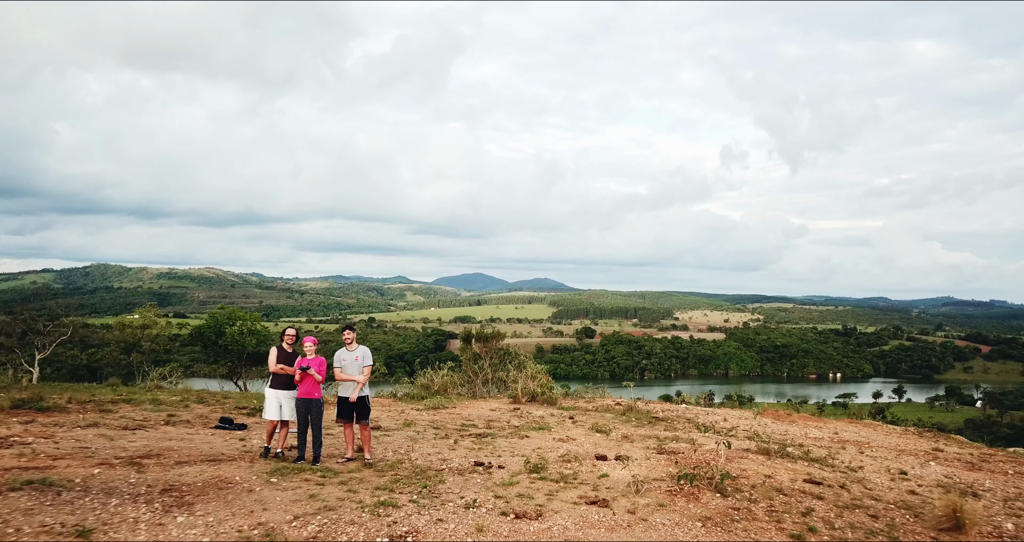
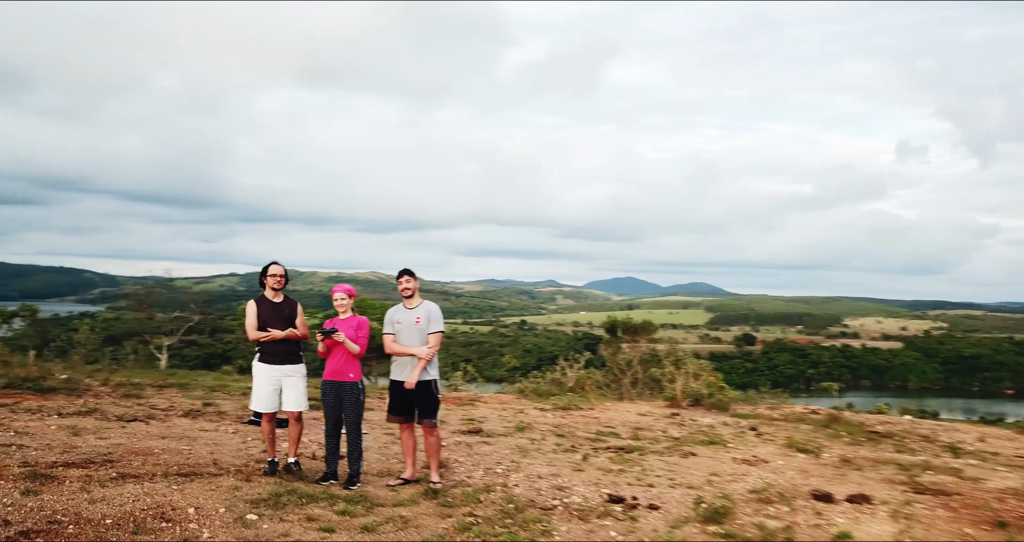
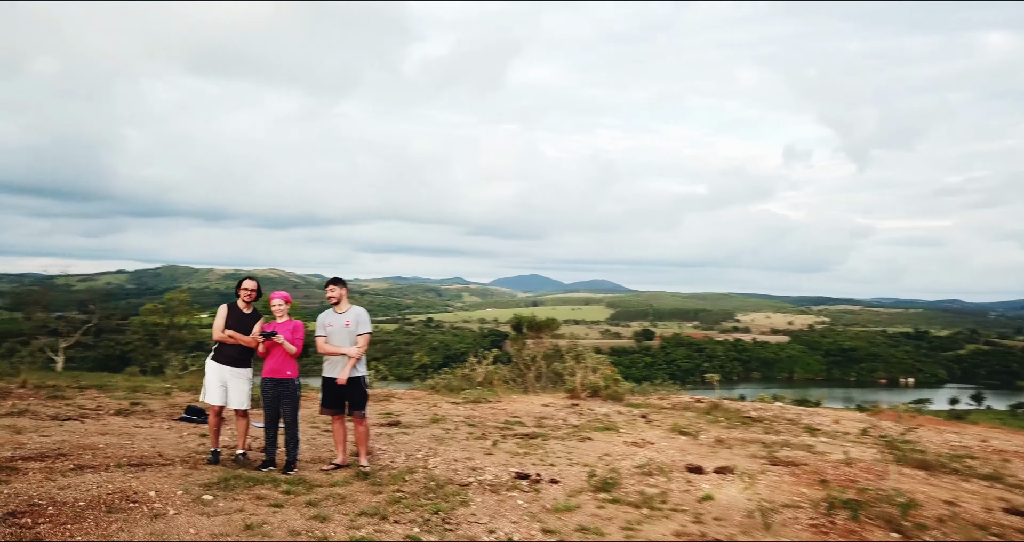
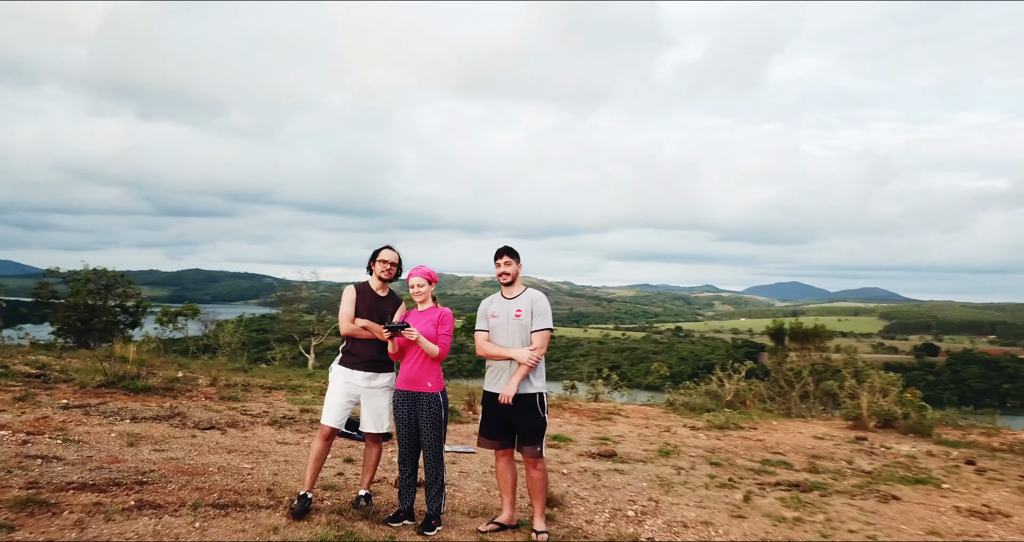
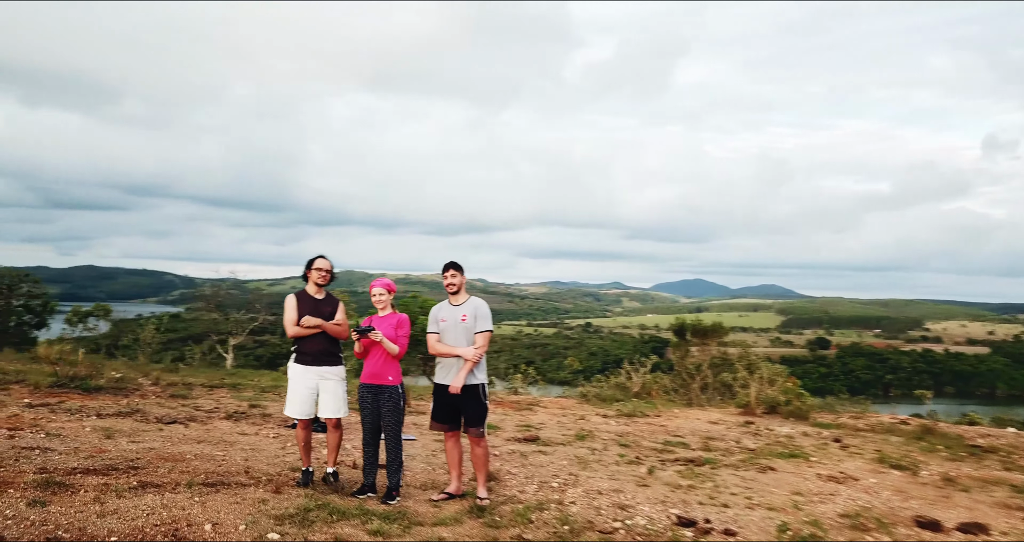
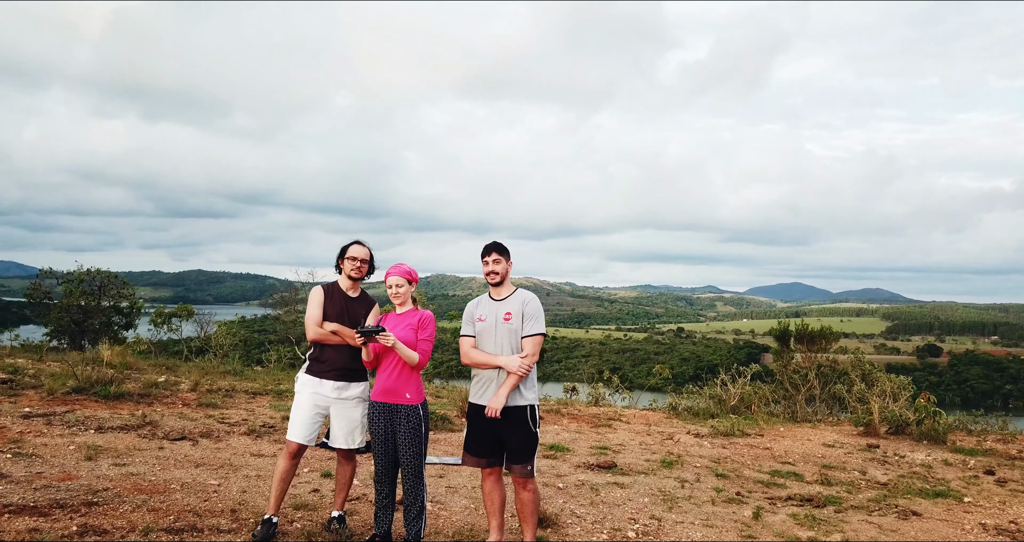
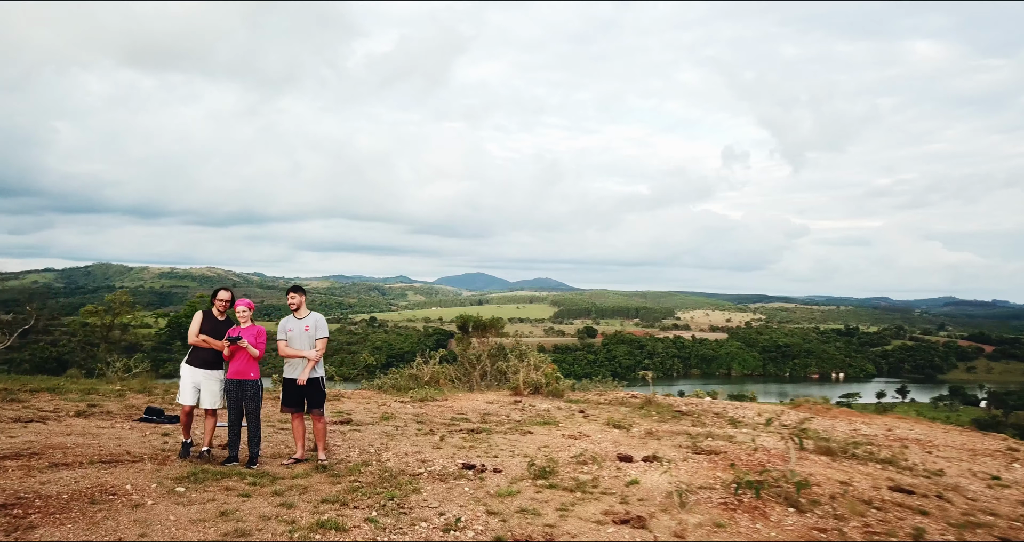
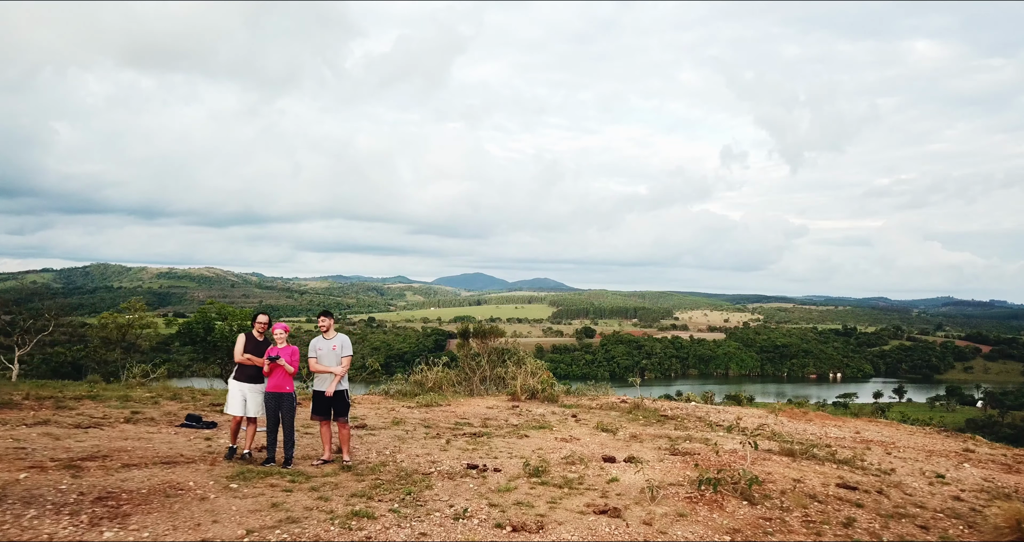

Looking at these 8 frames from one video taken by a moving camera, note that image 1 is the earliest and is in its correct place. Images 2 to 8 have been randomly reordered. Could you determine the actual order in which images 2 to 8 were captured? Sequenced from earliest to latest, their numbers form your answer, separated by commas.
8, 7, 3, 2, 5, 4, 6
